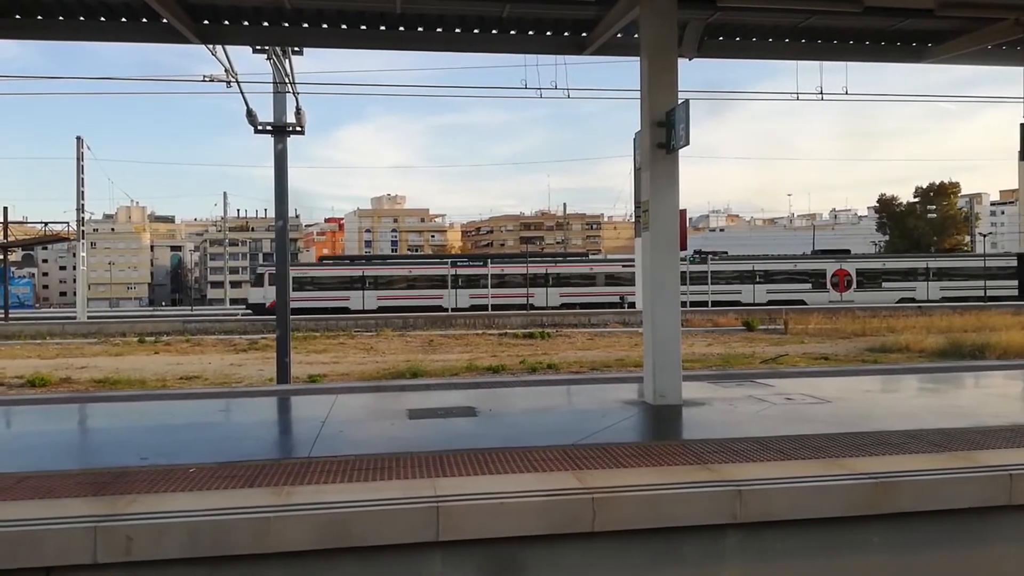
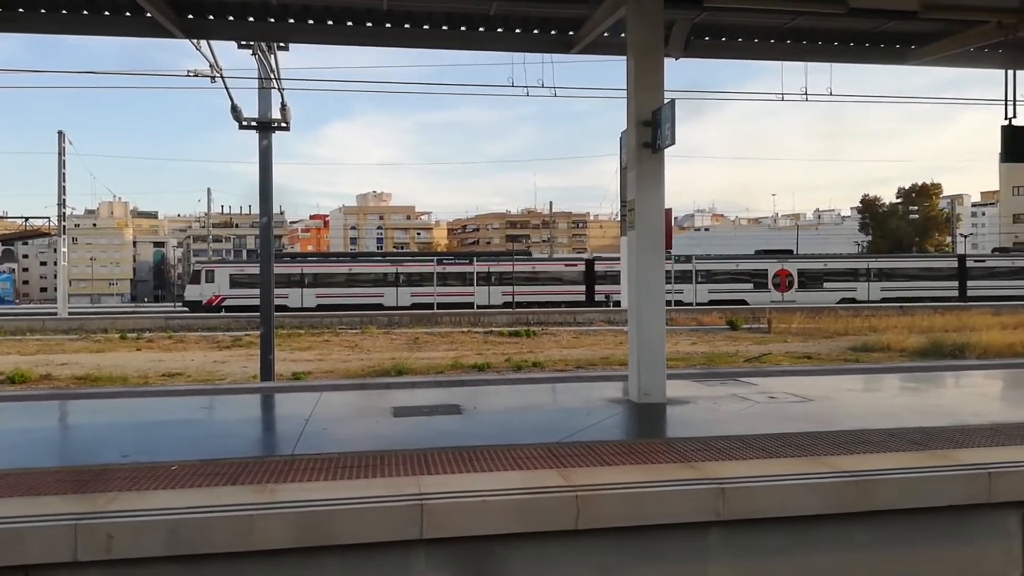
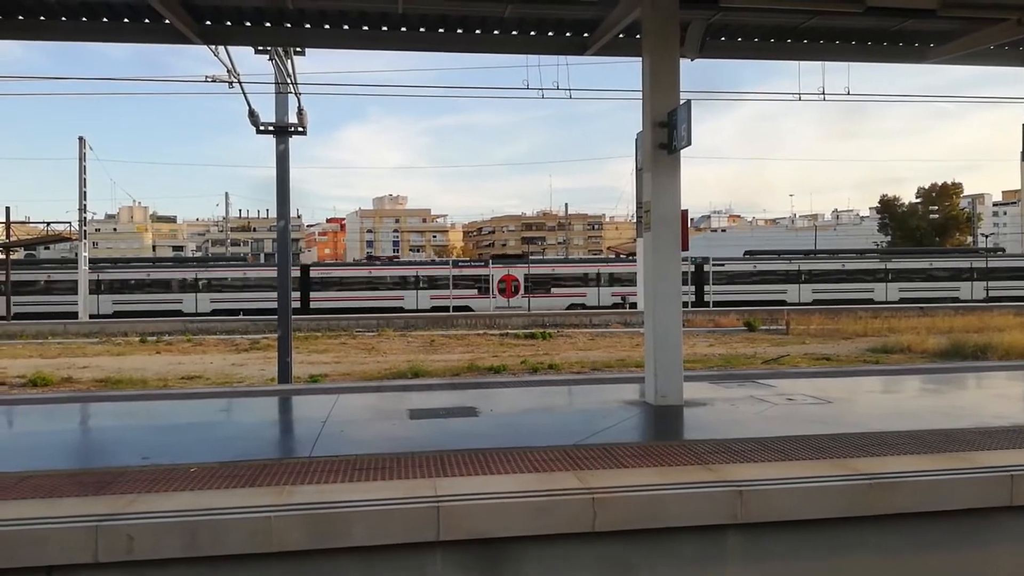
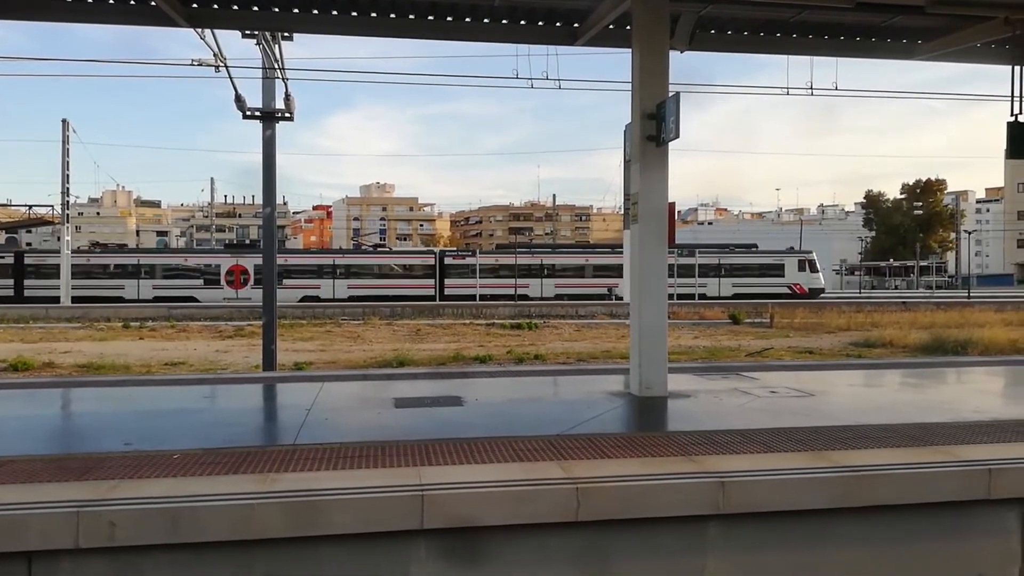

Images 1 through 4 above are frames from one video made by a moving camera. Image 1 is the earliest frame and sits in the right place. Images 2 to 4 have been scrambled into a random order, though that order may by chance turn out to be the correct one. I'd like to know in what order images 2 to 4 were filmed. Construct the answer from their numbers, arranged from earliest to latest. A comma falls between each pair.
2, 3, 4
